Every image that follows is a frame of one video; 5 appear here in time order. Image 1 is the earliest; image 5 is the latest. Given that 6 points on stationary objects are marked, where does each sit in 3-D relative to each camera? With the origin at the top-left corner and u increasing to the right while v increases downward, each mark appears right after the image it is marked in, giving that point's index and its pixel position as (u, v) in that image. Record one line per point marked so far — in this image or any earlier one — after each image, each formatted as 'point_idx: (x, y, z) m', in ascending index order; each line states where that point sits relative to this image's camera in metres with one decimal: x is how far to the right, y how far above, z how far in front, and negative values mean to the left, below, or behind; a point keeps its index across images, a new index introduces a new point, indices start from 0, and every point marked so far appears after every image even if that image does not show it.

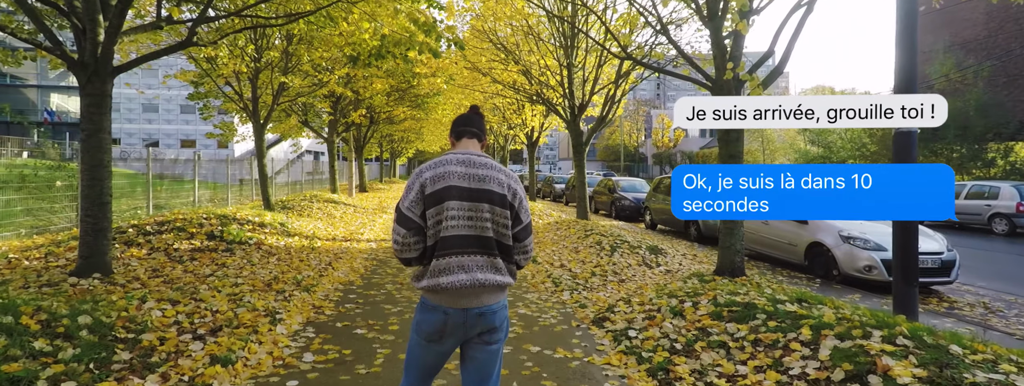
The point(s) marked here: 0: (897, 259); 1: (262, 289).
0: (+2.9, -0.5, +4.6) m
1: (-2.5, -1.0, +6.0) m
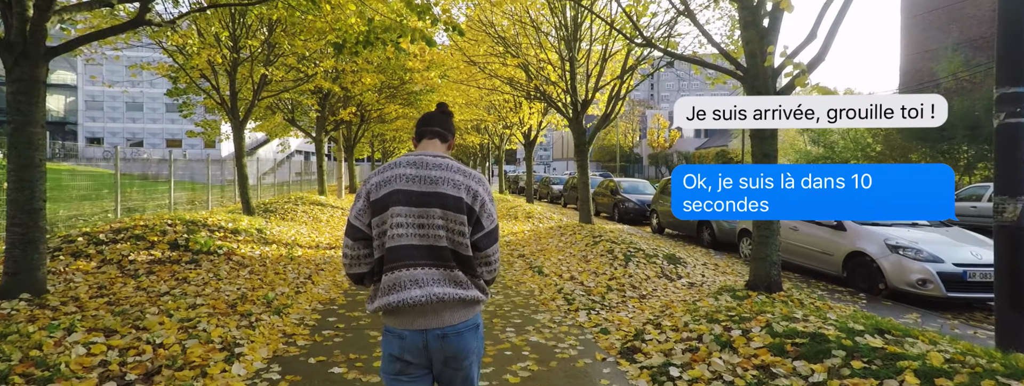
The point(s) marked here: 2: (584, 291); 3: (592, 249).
0: (+3.0, -0.5, +3.8) m
1: (-2.4, -1.0, +5.1) m
2: (+0.8, -1.1, +6.7) m
3: (+1.2, -0.8, +9.0) m
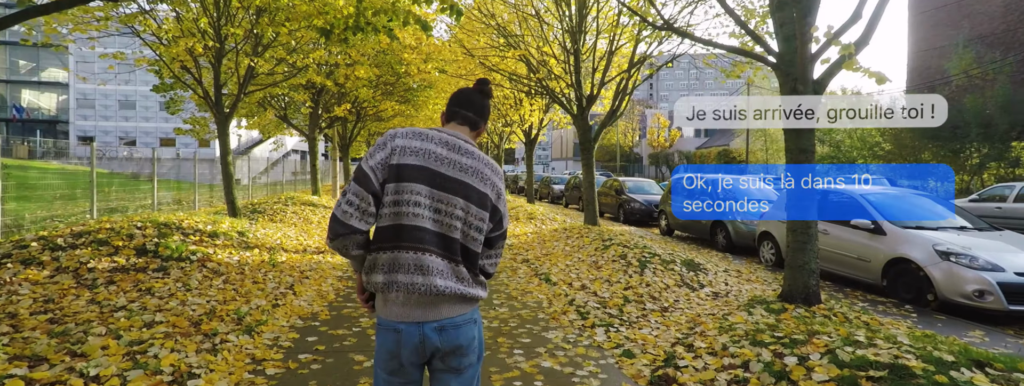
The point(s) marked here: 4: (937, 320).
0: (+3.1, -0.5, +3.1) m
1: (-2.3, -1.0, +4.4) m
2: (+0.8, -1.1, +6.0) m
3: (+1.2, -0.8, +8.3) m
4: (+3.9, -1.2, +5.6) m
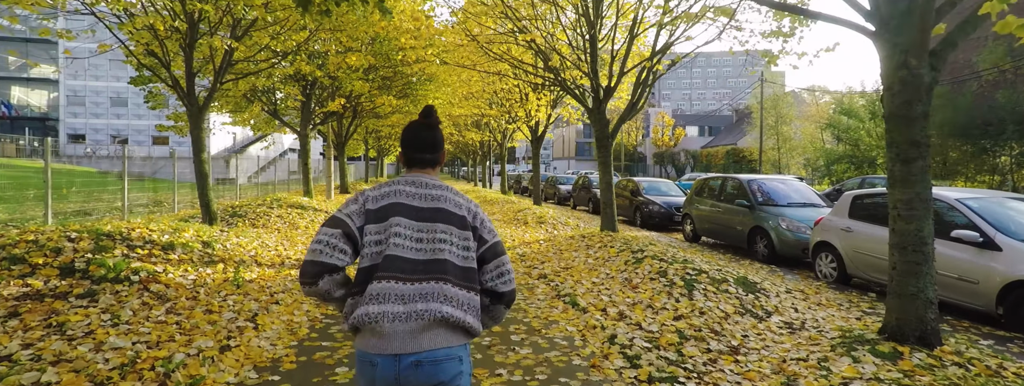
0: (+3.2, -0.6, +1.7) m
1: (-2.1, -1.0, +3.0) m
2: (+1.0, -1.1, +4.6) m
3: (+1.4, -0.9, +7.0) m
4: (+4.0, -1.2, +4.2) m
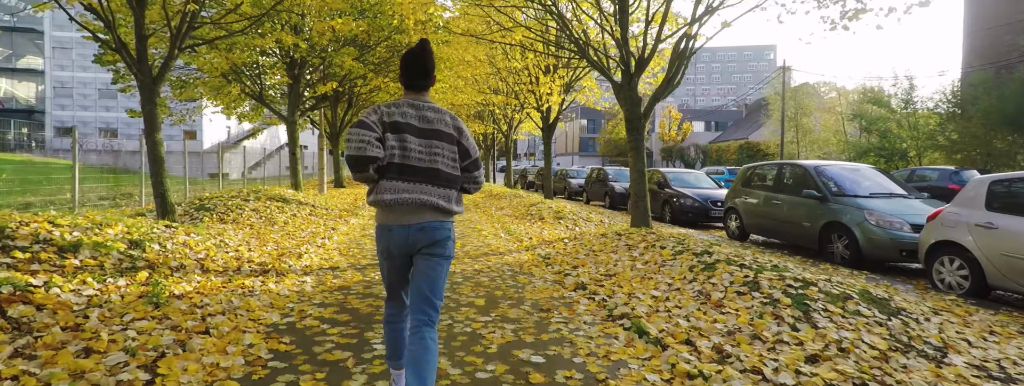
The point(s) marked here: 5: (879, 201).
0: (+3.5, -0.5, -0.1) m
1: (-1.9, -0.9, +1.2) m
2: (+1.3, -1.0, +2.8) m
3: (+1.7, -0.7, +5.2) m
4: (+4.3, -1.1, +2.4) m
5: (+4.8, -0.1, +8.0) m
